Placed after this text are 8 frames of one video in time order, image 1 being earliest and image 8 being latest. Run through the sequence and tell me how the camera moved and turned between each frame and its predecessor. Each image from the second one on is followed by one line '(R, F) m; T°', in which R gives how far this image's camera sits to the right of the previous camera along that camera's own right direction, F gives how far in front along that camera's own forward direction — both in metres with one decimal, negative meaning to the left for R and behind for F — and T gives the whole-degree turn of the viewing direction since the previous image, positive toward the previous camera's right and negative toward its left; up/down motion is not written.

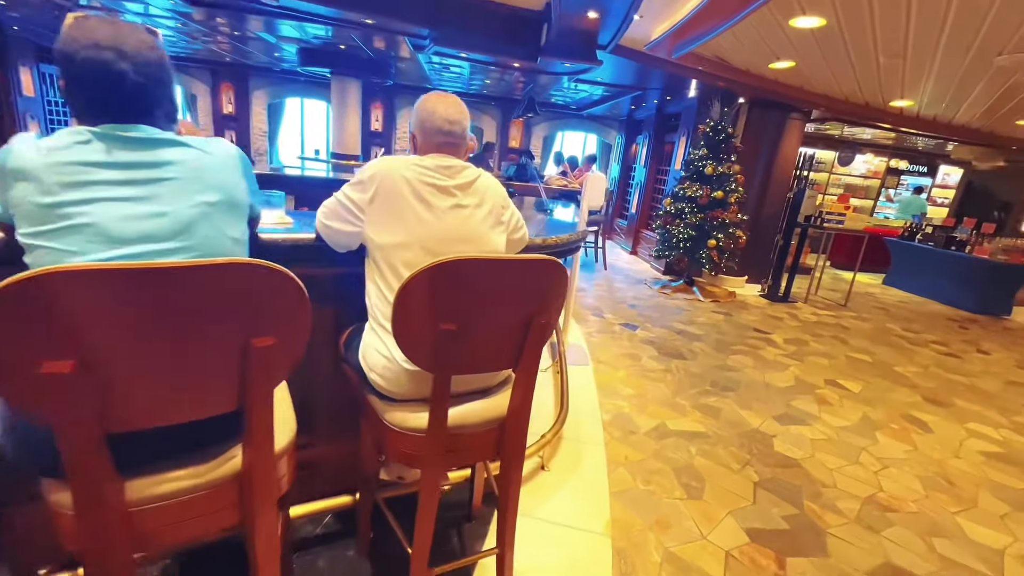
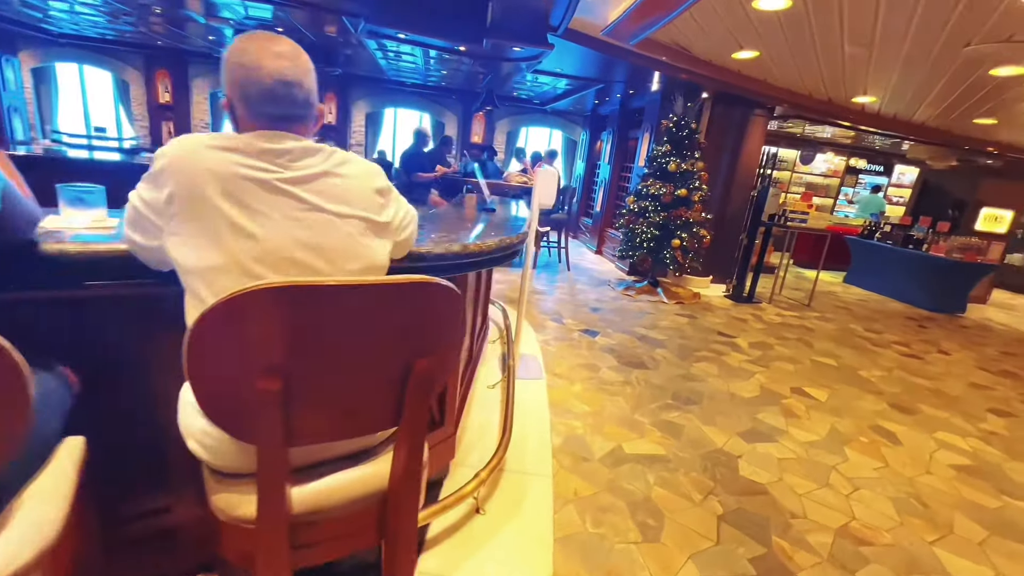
(+0.2, +0.3) m; +3°
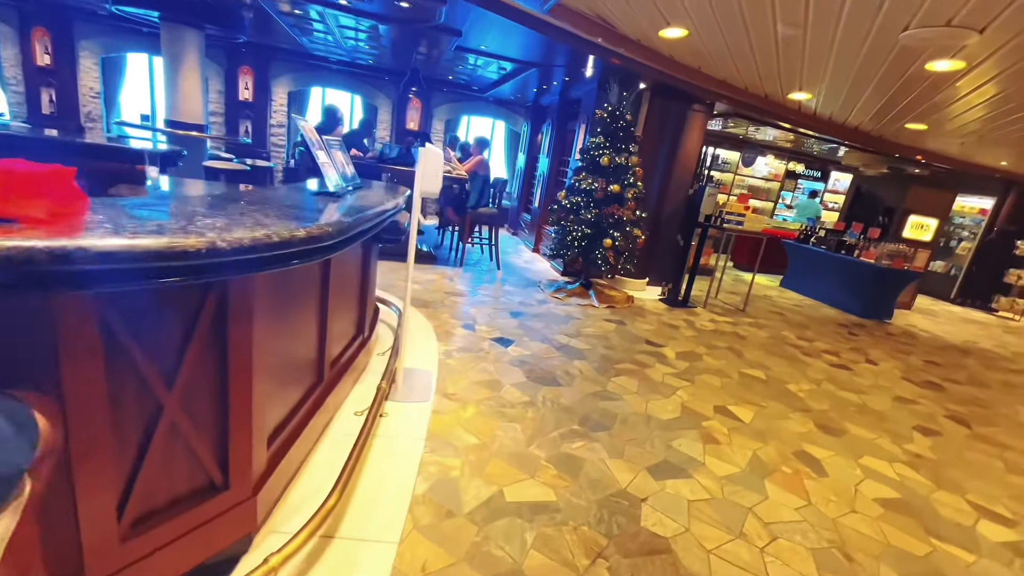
(+0.4, +0.5) m; +5°
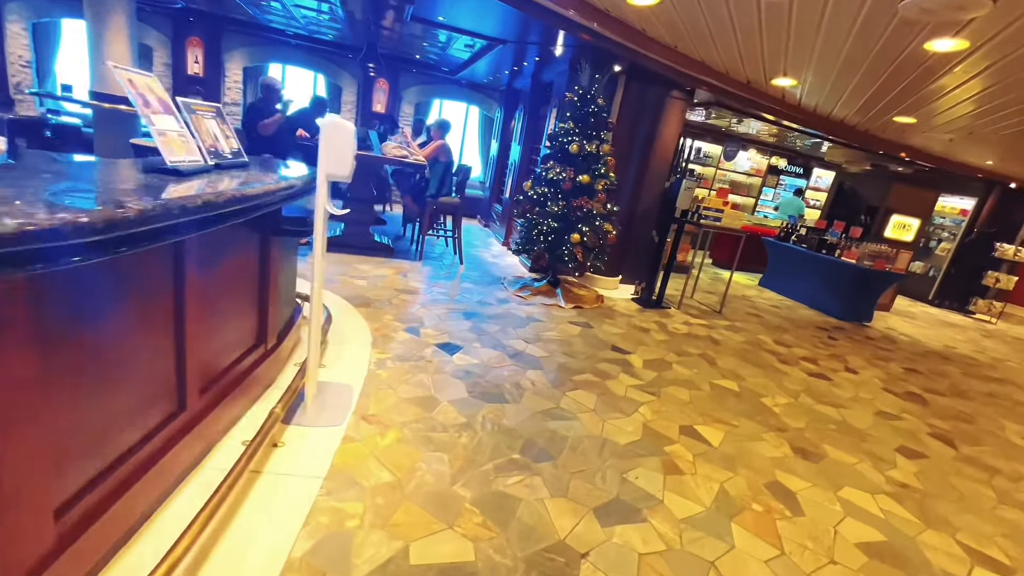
(+0.3, +0.4) m; +2°
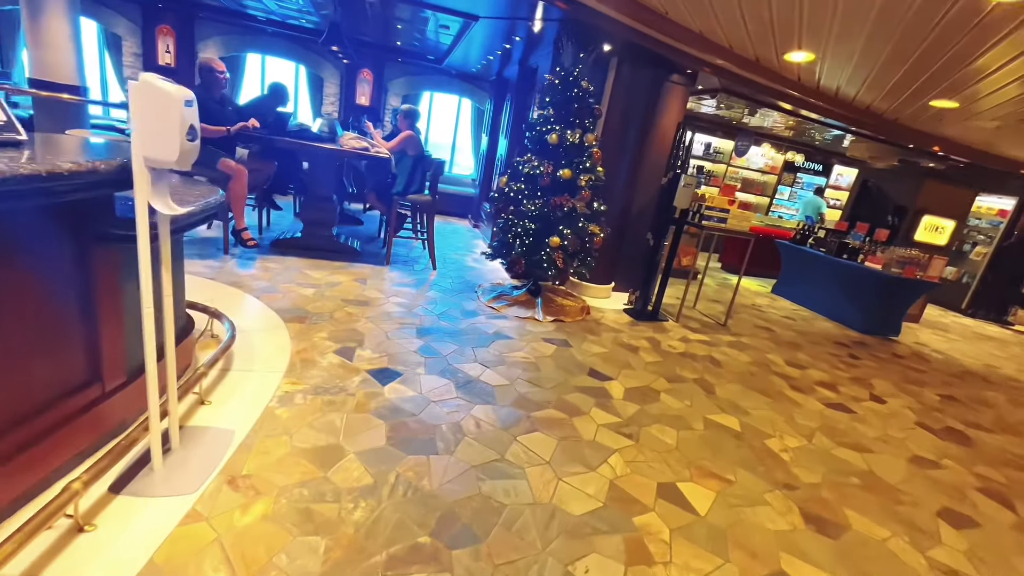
(+0.4, +0.6) m; -2°
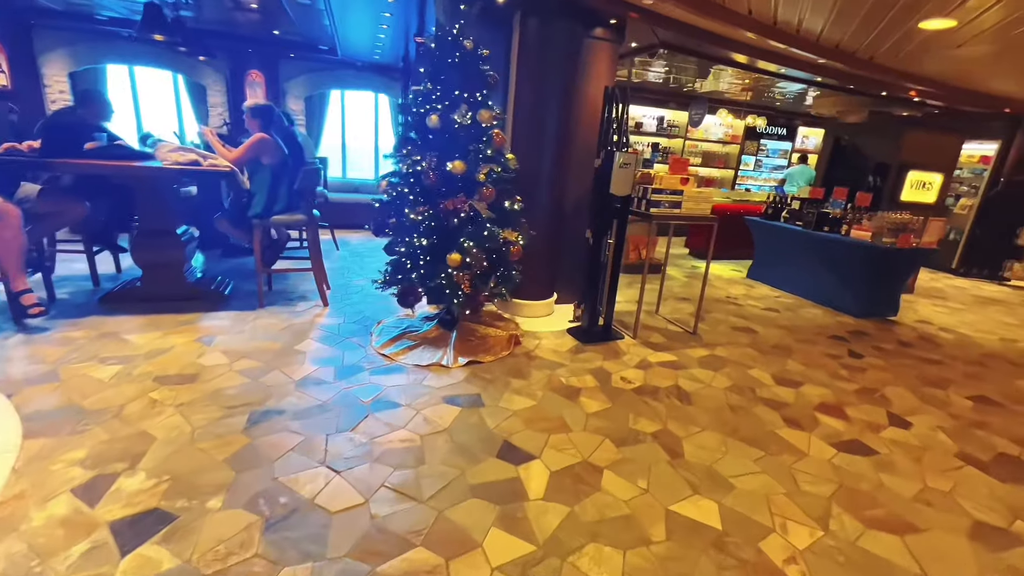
(+0.6, +1.0) m; +2°
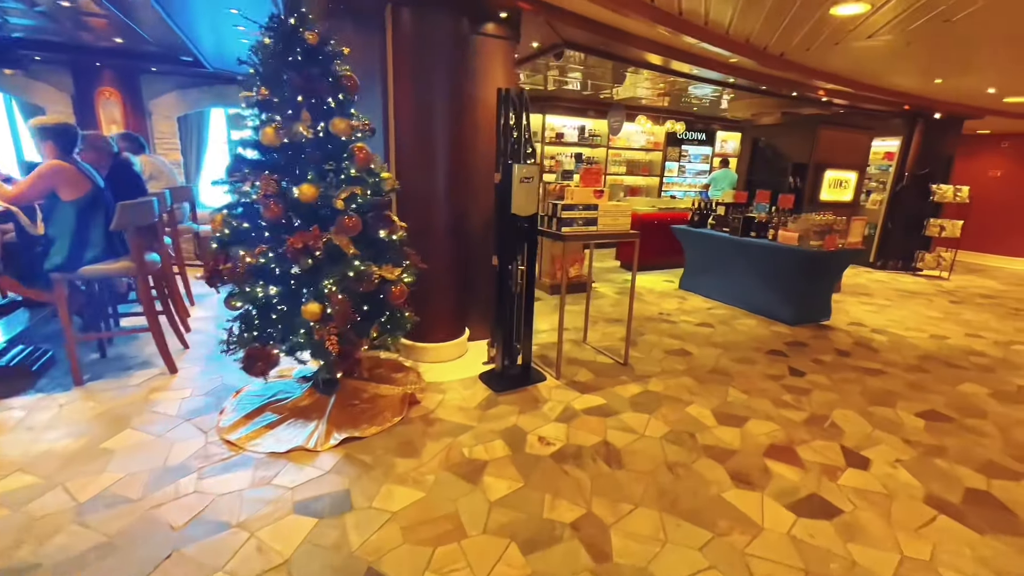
(+0.4, +0.6) m; +7°
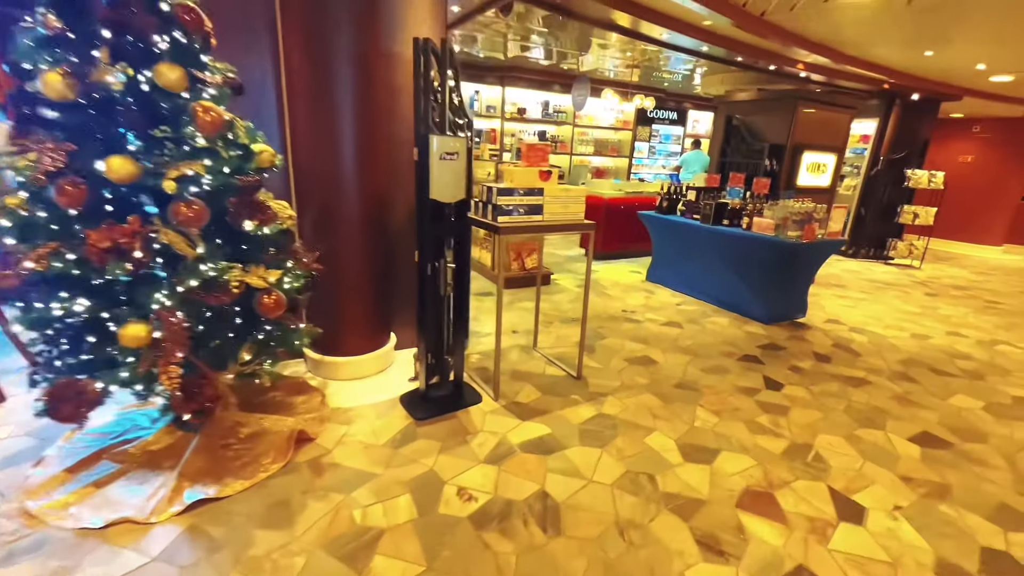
(+0.3, +0.6) m; +3°
